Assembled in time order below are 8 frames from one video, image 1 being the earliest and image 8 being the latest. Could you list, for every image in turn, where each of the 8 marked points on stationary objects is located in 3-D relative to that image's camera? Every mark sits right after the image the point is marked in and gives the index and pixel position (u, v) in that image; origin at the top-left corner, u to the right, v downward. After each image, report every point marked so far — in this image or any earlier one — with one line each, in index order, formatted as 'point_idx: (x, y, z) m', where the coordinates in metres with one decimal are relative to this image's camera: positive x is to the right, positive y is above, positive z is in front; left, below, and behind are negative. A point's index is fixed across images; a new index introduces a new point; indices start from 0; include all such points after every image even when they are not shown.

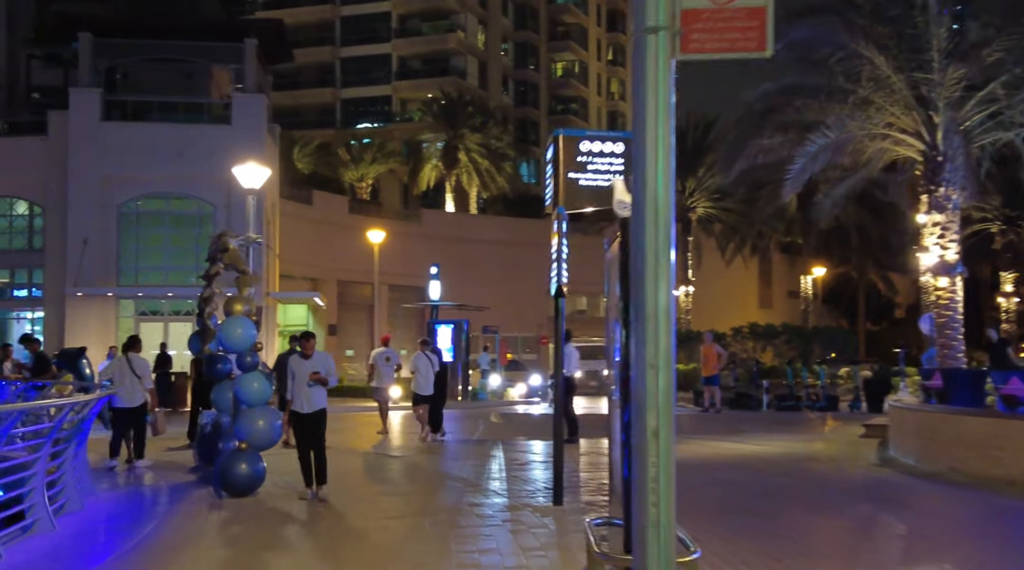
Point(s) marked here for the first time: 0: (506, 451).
0: (-0.1, -2.5, +15.8) m
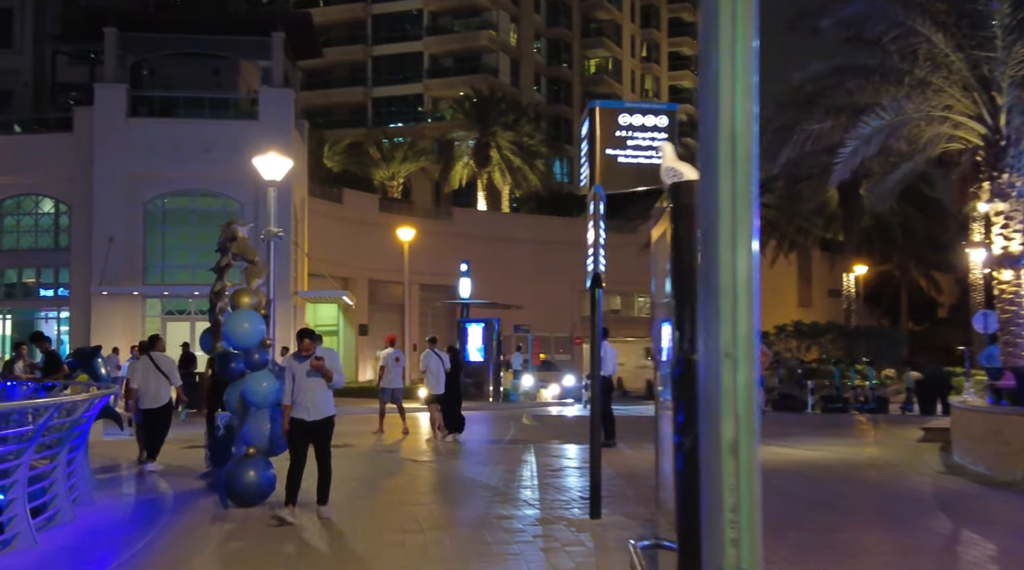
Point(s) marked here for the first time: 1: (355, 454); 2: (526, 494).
0: (+0.4, -2.4, +14.9) m
1: (-2.3, -2.5, +15.5) m
2: (+0.1, -2.2, +11.0) m
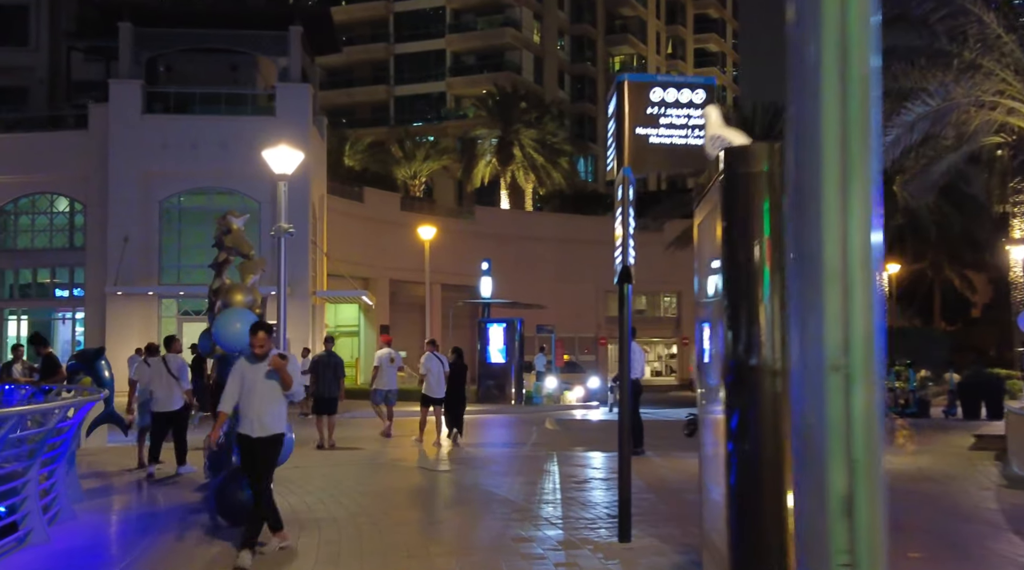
0: (+0.6, -2.4, +13.9) m
1: (-2.0, -2.5, +14.6) m
2: (+0.3, -2.2, +10.0) m
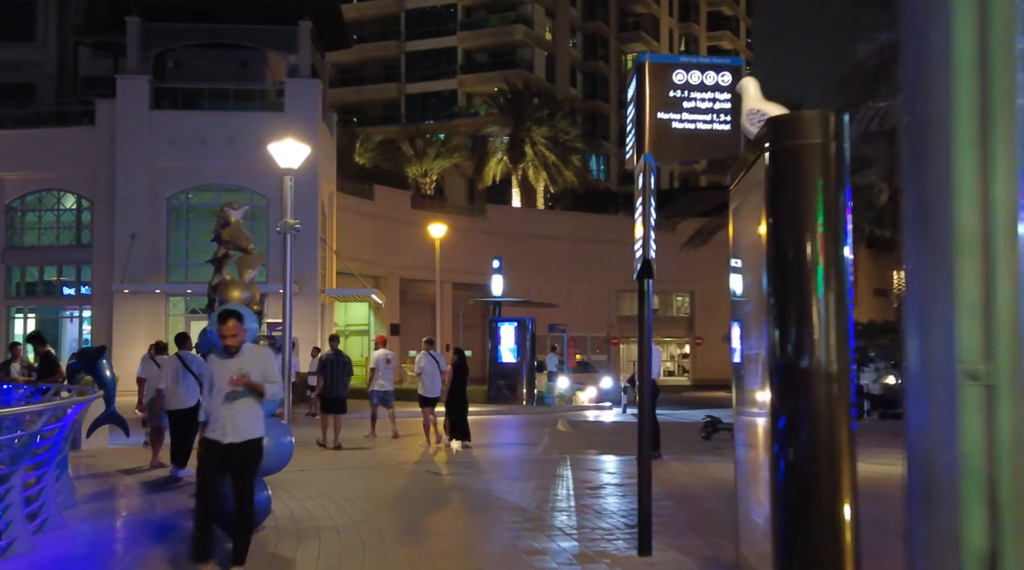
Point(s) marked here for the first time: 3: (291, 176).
0: (+0.8, -2.3, +13.4) m
1: (-1.9, -2.4, +14.1) m
2: (+0.4, -2.1, +9.5) m
3: (-3.8, +1.9, +18.0) m
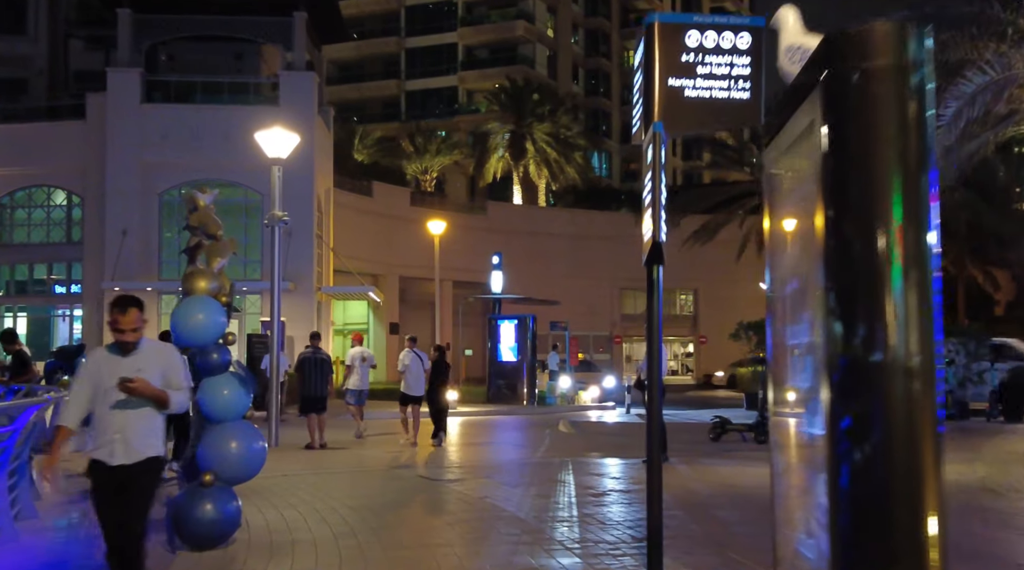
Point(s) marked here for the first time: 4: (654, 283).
0: (+0.8, -2.3, +12.6) m
1: (-1.9, -2.3, +13.3) m
2: (+0.4, -2.0, +8.7) m
3: (-3.8, +1.9, +17.2) m
4: (+1.0, 0.0, +7.1) m
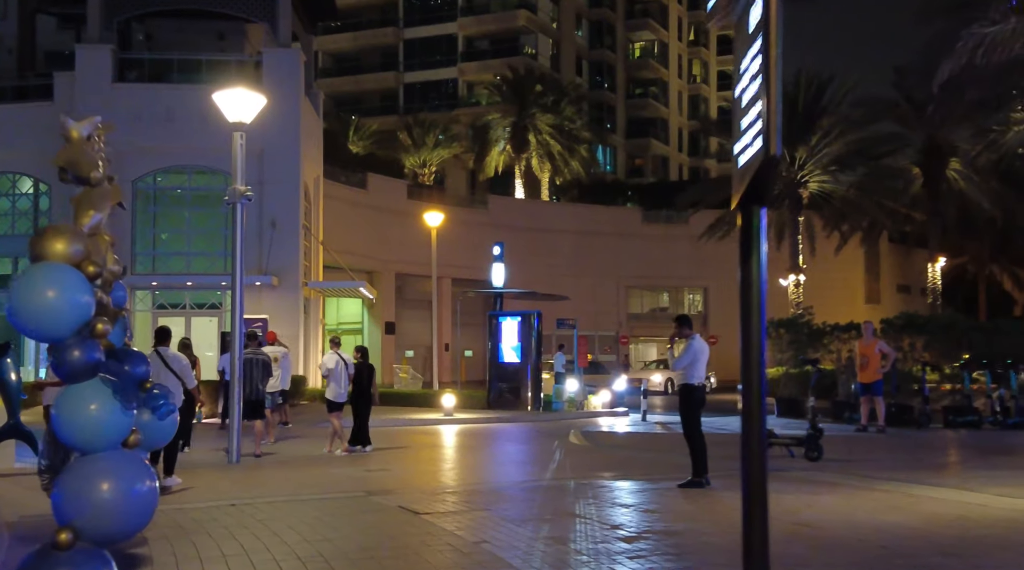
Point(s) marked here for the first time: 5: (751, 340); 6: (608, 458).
0: (+0.8, -2.1, +10.0) m
1: (-1.9, -2.2, +10.8) m
2: (+0.4, -1.9, +6.1) m
3: (-3.7, +2.1, +14.6) m
4: (+1.0, +0.2, +4.6) m
5: (+1.0, -0.4, +4.6) m
6: (+1.3, -2.4, +14.9) m
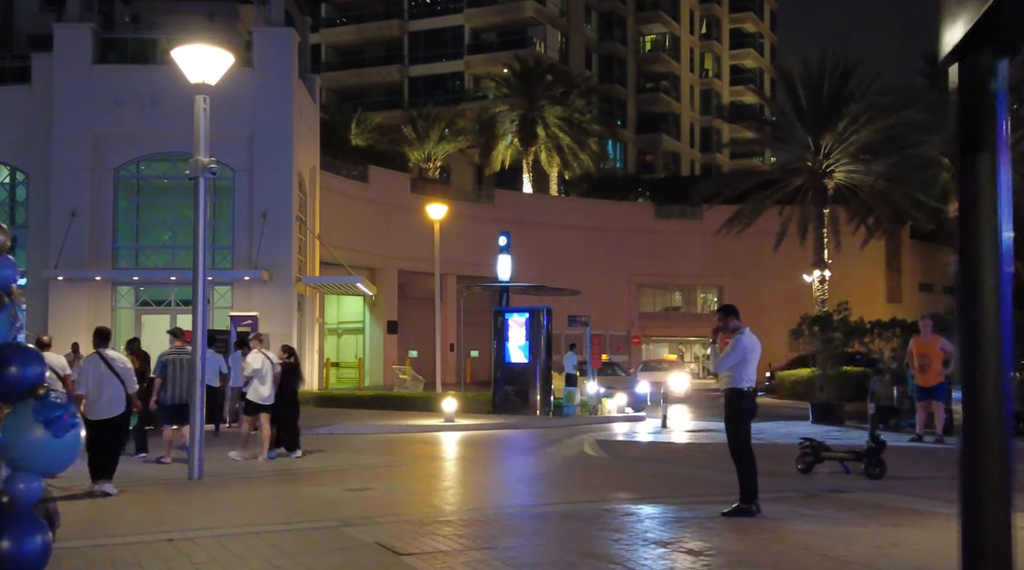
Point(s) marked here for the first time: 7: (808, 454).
0: (+0.9, -1.9, +8.0) m
1: (-1.8, -2.0, +8.7) m
2: (+0.5, -1.7, +4.1) m
3: (-3.7, +2.3, +12.6) m
4: (+1.0, +0.3, +2.5) m
5: (+1.0, -0.2, +2.6) m
6: (+1.4, -2.3, +12.9) m
7: (+3.3, -1.9, +11.9) m
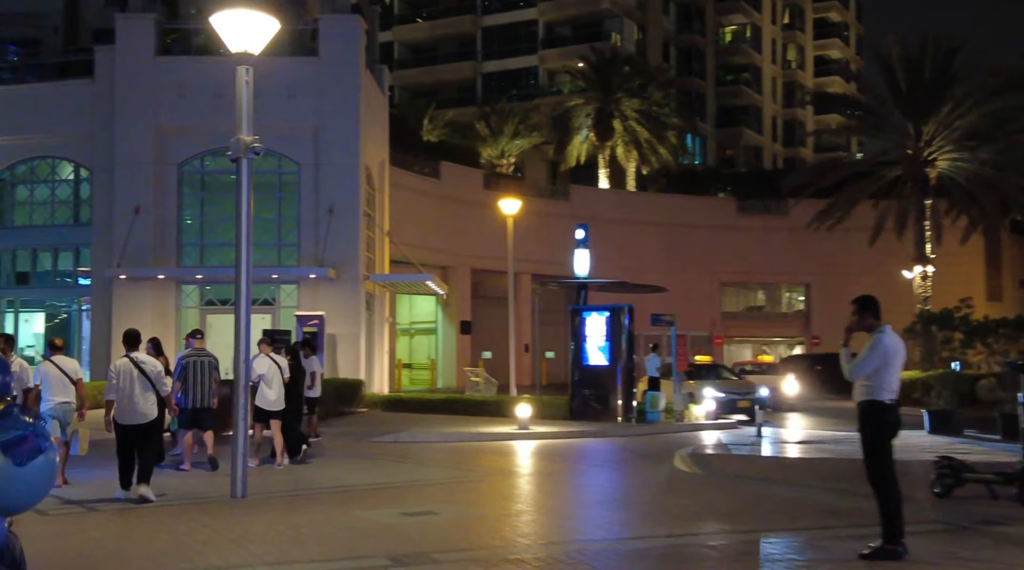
0: (+1.4, -1.8, +6.3) m
1: (-1.2, -1.9, +7.3) m
2: (+0.7, -1.6, +2.5) m
3: (-2.8, +2.3, +11.3) m
4: (+1.1, +0.4, +0.9) m
5: (+1.1, -0.1, +0.9) m
6: (+2.3, -2.2, +11.2) m
7: (+4.1, -1.8, +10.0) m
